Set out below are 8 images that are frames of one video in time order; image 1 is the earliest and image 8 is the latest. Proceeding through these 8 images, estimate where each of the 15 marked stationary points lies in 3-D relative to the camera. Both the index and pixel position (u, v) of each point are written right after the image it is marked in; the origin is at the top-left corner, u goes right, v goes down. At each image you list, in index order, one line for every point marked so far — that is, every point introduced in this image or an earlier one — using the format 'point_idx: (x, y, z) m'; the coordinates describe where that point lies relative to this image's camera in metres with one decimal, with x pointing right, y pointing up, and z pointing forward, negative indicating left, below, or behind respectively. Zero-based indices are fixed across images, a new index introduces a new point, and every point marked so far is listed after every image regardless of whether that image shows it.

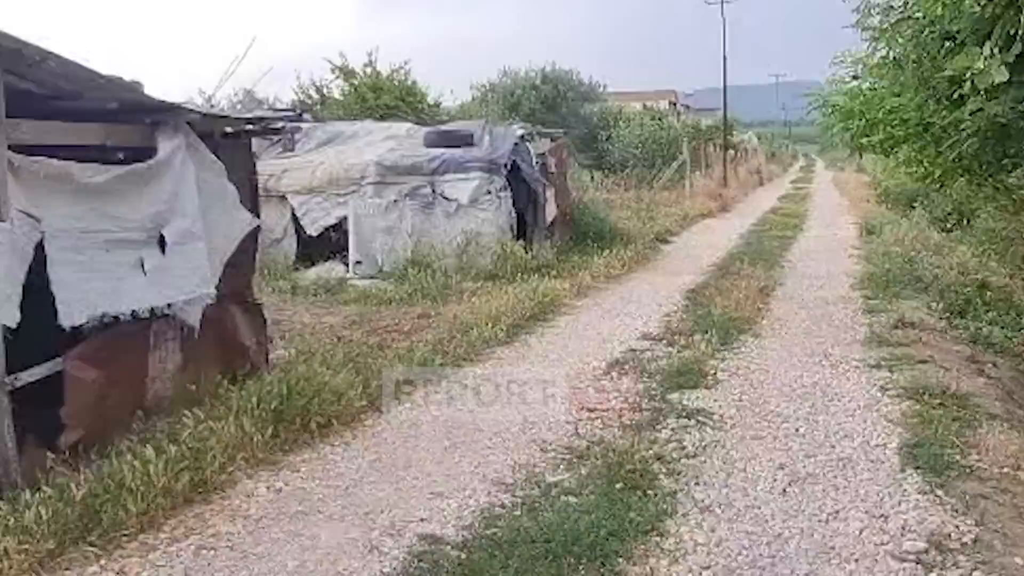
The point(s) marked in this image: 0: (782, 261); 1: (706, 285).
0: (+4.2, +0.4, +14.9) m
1: (+2.5, 0.0, +12.4) m
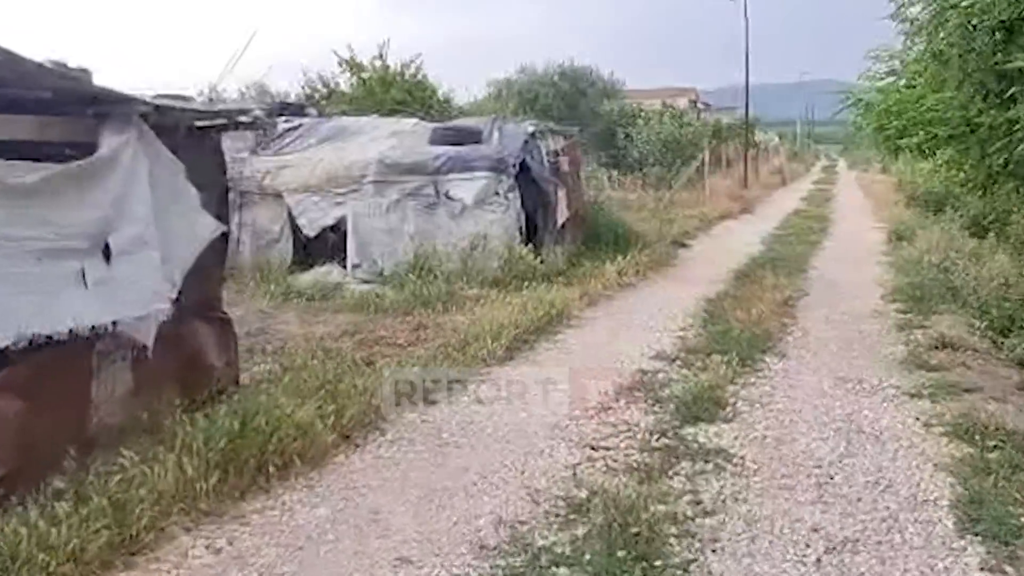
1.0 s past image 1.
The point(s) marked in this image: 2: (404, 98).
0: (+4.3, +0.3, +14.0) m
1: (+2.6, -0.1, +11.6) m
2: (-2.1, +3.7, +18.9) m
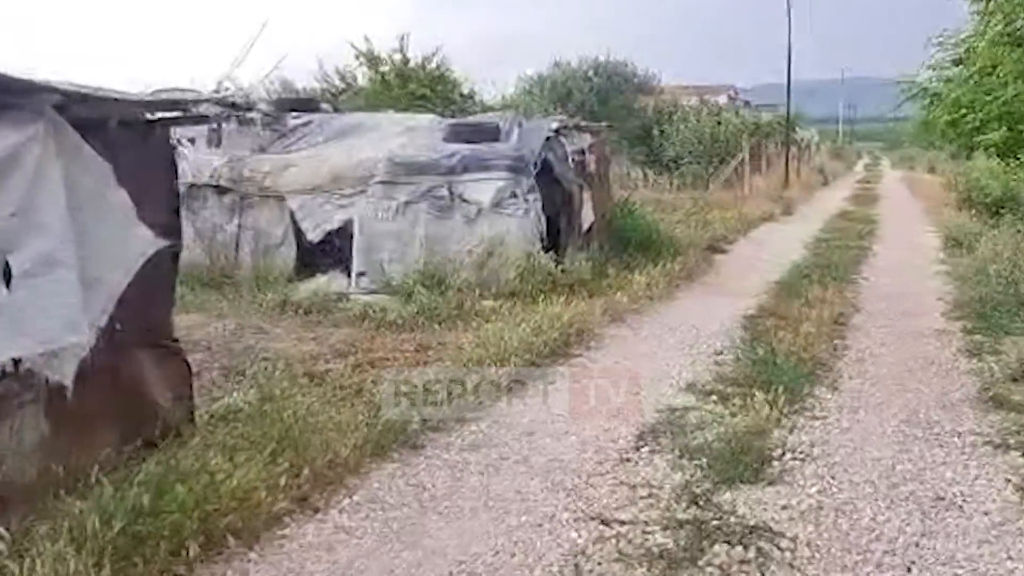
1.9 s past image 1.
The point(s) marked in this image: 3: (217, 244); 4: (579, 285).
0: (+4.6, +0.1, +12.8) m
1: (+2.7, -0.2, +10.4) m
2: (-1.7, +3.6, +17.9) m
3: (-3.8, +0.6, +12.4) m
4: (+0.8, 0.0, +11.4) m
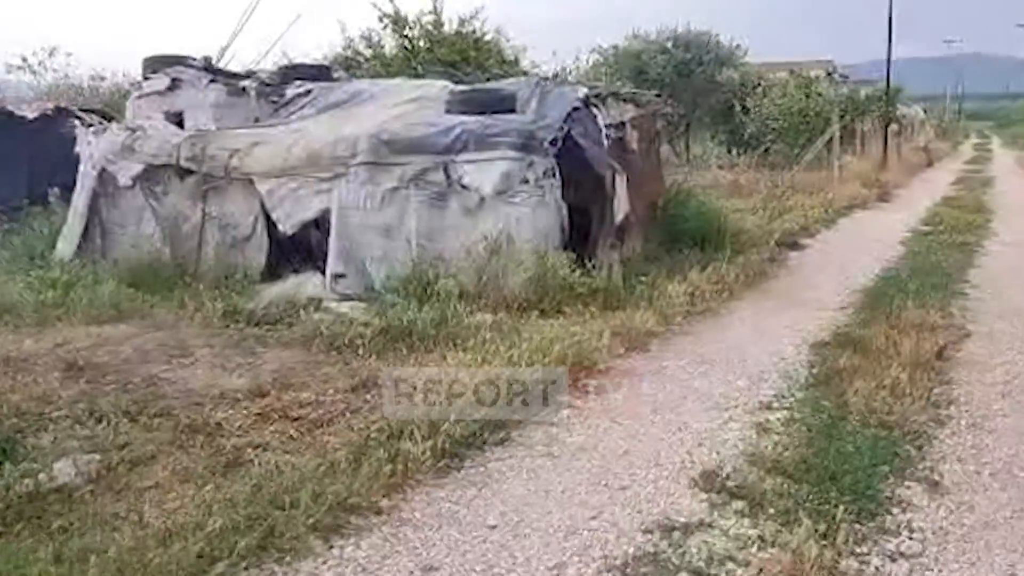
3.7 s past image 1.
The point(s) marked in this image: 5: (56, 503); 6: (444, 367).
0: (+4.7, 0.0, +10.0) m
1: (+2.7, -0.4, +7.8) m
2: (-0.9, +3.7, +15.6) m
3: (-3.6, +0.6, +10.4) m
4: (+0.8, -0.1, +9.0) m
5: (-2.2, -0.9, +4.7) m
6: (-0.5, -0.6, +6.9) m
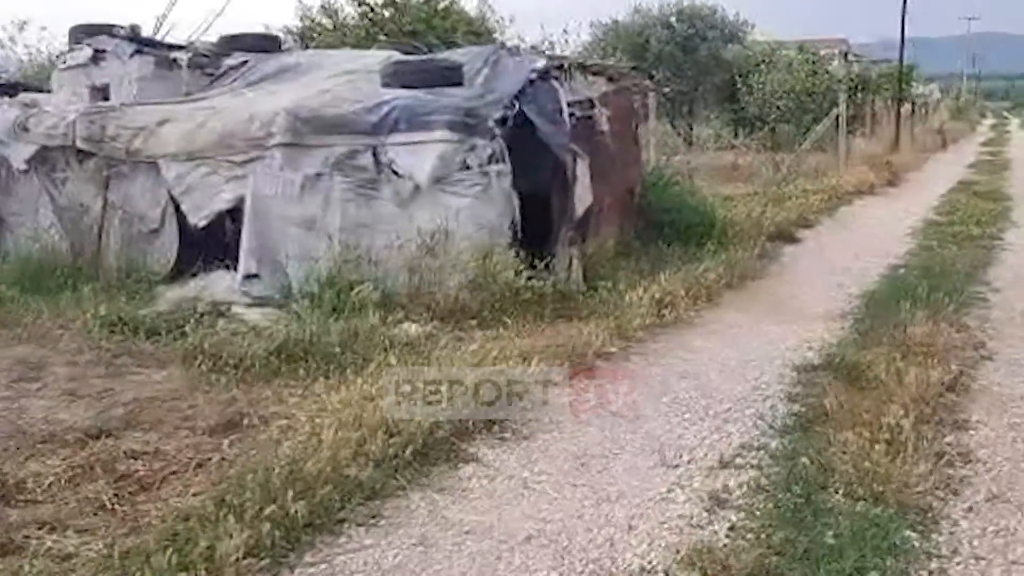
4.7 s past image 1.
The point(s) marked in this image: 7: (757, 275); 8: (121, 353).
0: (+4.2, -0.1, +8.6) m
1: (+2.2, -0.5, +6.5) m
2: (-1.4, +3.8, +14.2) m
3: (-4.1, +0.6, +9.1) m
4: (+0.3, -0.1, +7.7) m
5: (-2.8, -1.1, +3.4) m
6: (-1.0, -0.6, +5.5) m
7: (+2.4, +0.1, +9.5) m
8: (-2.8, -0.5, +6.9) m
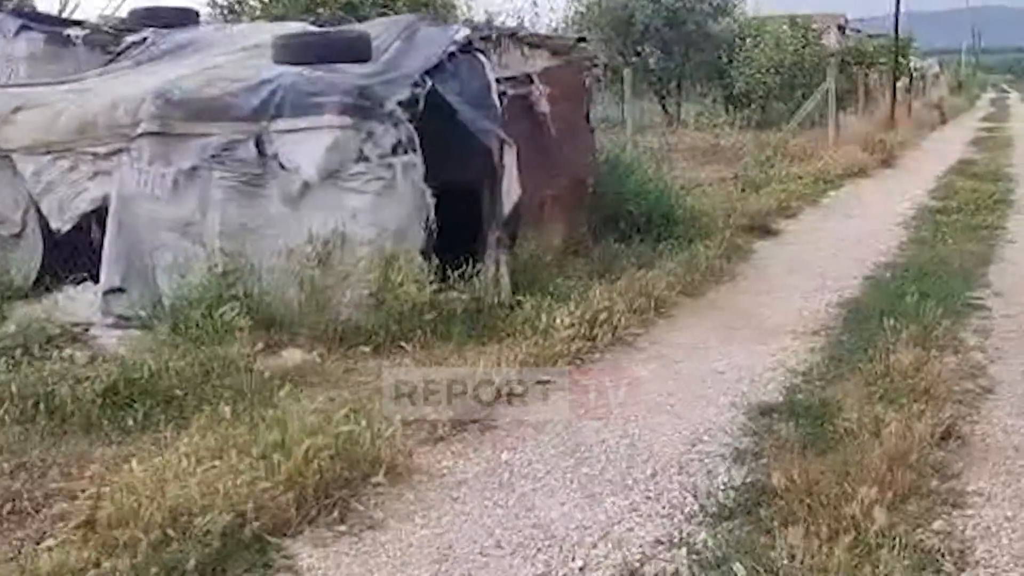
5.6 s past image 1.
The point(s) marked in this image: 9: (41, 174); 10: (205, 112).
0: (+3.6, -0.1, +7.3) m
1: (+1.5, -0.6, +5.2) m
2: (-2.0, +3.8, +12.9) m
3: (-4.7, +0.5, +7.8) m
4: (-0.3, -0.2, +6.4) m
5: (-3.4, -1.3, +2.1) m
6: (-1.6, -0.8, +4.3) m
7: (+1.8, +0.1, +8.2) m
8: (-3.5, -0.6, +5.7) m
9: (-3.6, +0.9, +7.4) m
10: (-2.2, +1.3, +6.9) m
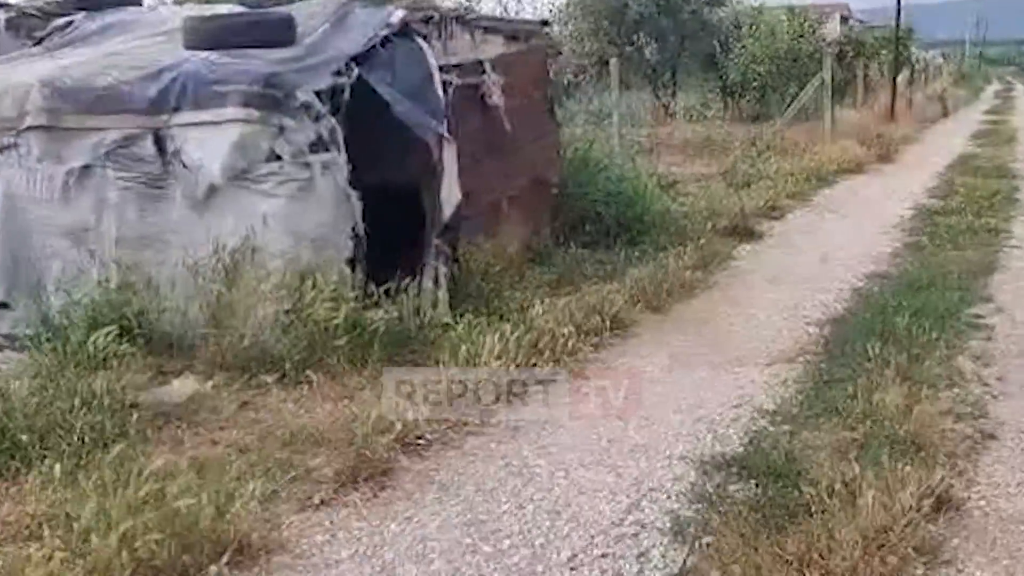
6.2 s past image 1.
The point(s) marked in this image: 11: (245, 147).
0: (+3.2, -0.2, +6.5) m
1: (+1.1, -0.7, +4.4) m
2: (-2.4, +3.8, +12.0) m
3: (-5.1, +0.4, +7.0) m
4: (-0.7, -0.3, +5.6) m
5: (-3.8, -1.4, +1.3) m
6: (-2.0, -0.9, +3.4) m
7: (+1.4, 0.0, +7.4) m
8: (-3.9, -0.7, +4.9) m
9: (-4.0, +0.8, +6.6) m
10: (-2.6, +1.2, +6.0) m
11: (-1.6, +0.9, +5.8) m
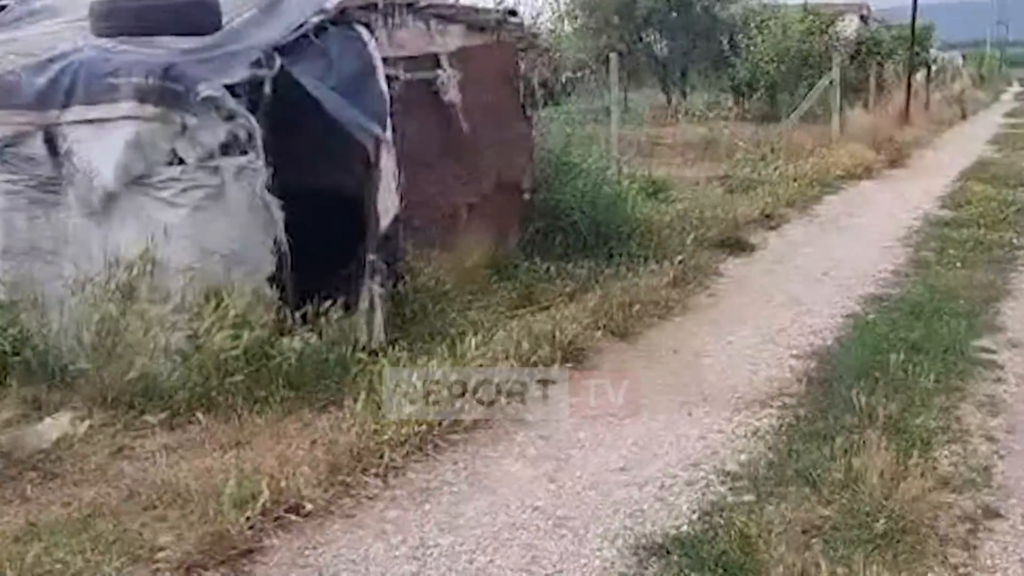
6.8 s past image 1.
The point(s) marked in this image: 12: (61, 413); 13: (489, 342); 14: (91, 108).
0: (+2.9, -0.4, +5.7) m
1: (+0.8, -0.9, +3.6) m
2: (-2.6, +3.7, +11.3) m
3: (-5.4, +0.3, +6.3) m
4: (-1.0, -0.5, +4.8) m
5: (-4.2, -1.5, +0.6) m
6: (-2.4, -1.0, +2.7) m
7: (+1.1, -0.2, +6.6) m
8: (-4.2, -0.8, +4.2) m
9: (-4.3, +0.7, +5.9) m
10: (-2.9, +1.1, +5.3) m
11: (-1.9, +0.7, +5.1) m
12: (-2.2, -0.5, +4.6) m
13: (-0.1, -0.3, +5.4) m
14: (-2.2, +1.0, +5.2) m
